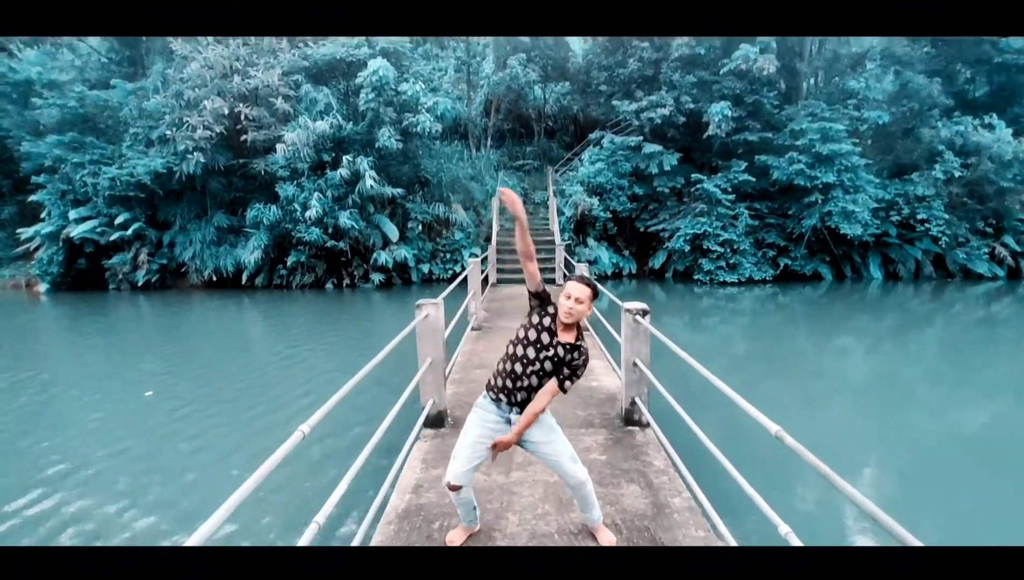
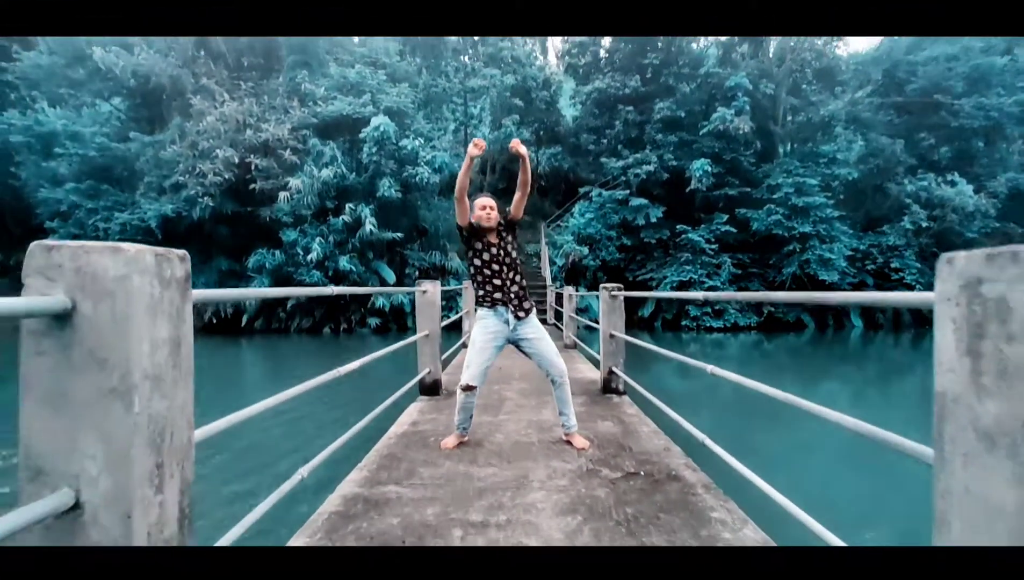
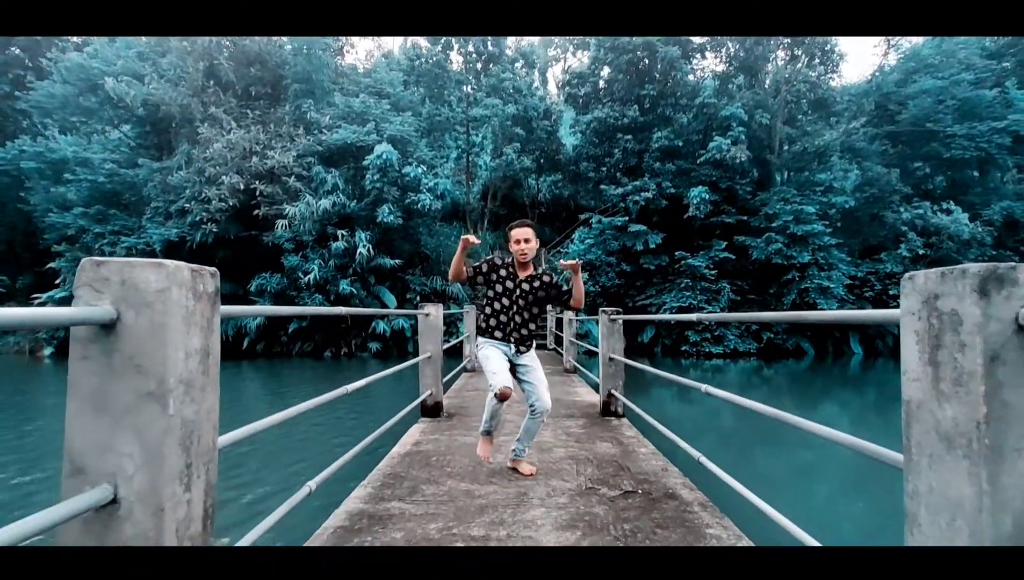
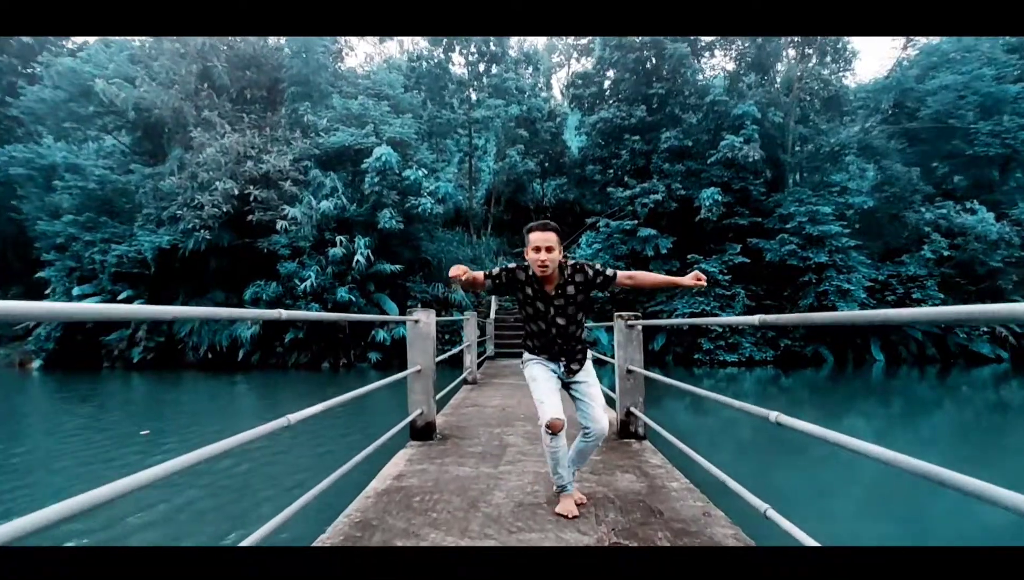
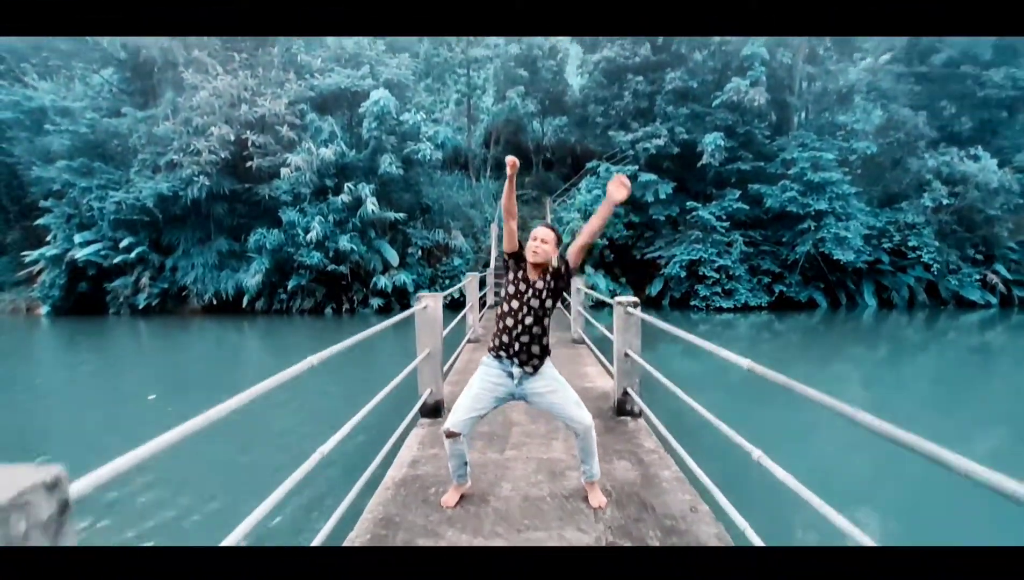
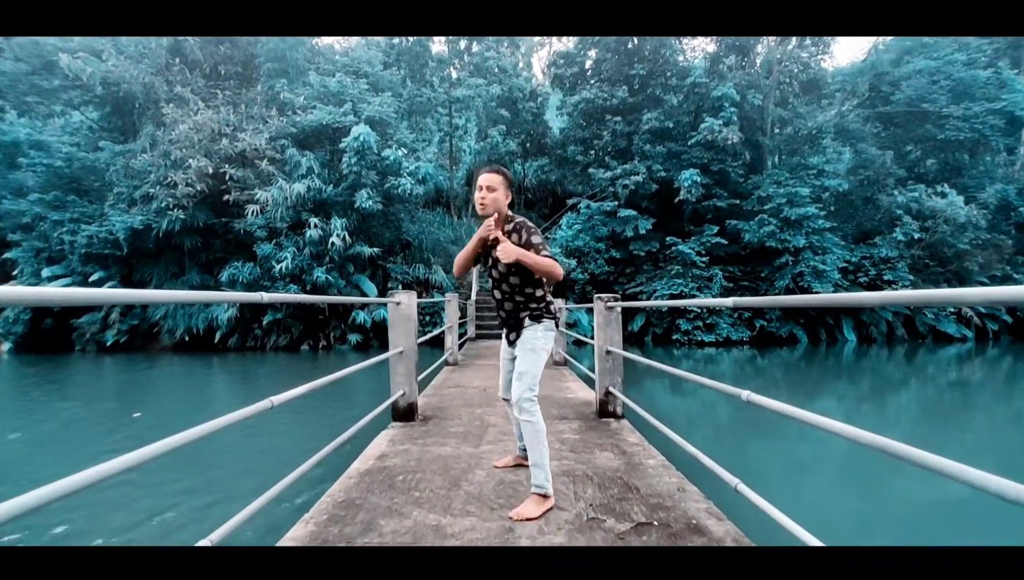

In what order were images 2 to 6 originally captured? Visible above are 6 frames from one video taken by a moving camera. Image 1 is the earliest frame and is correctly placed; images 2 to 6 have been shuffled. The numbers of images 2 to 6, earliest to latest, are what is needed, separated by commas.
5, 2, 4, 3, 6
